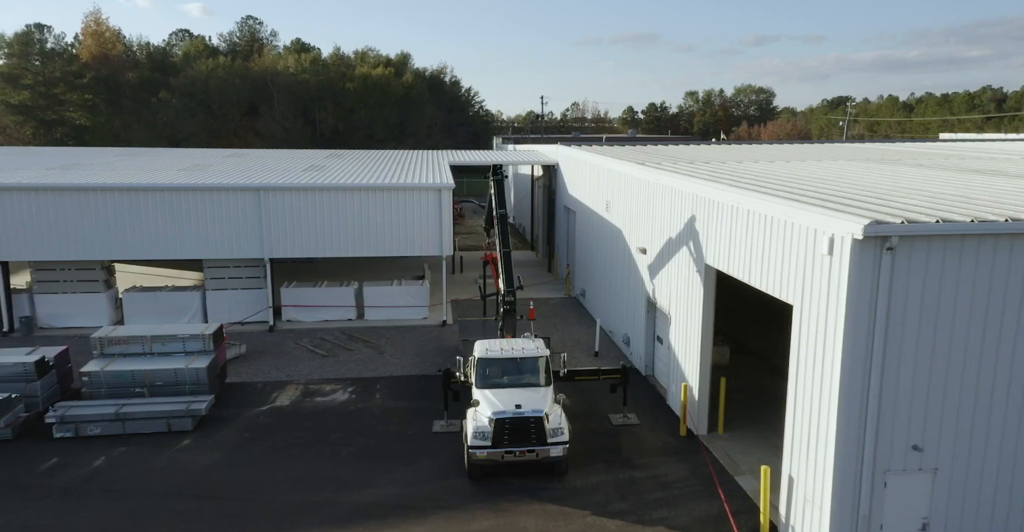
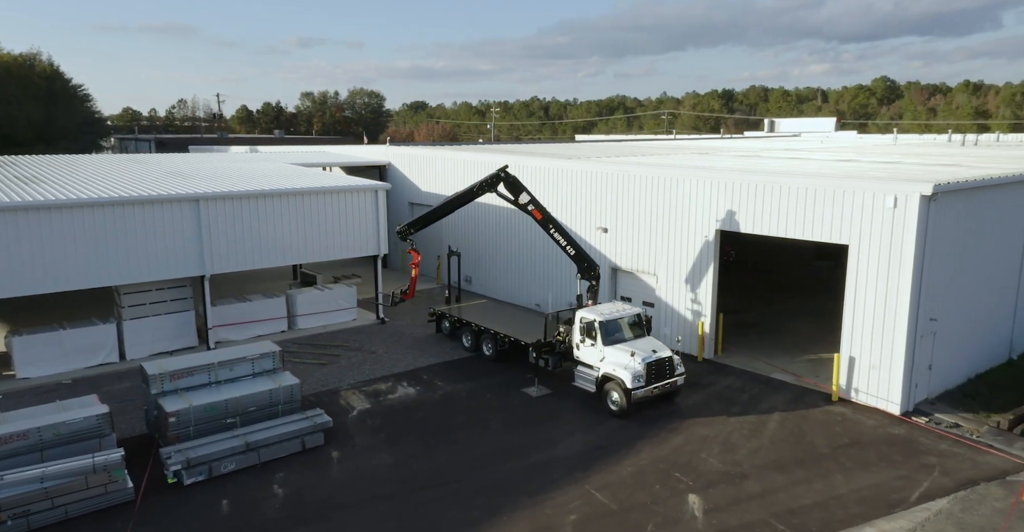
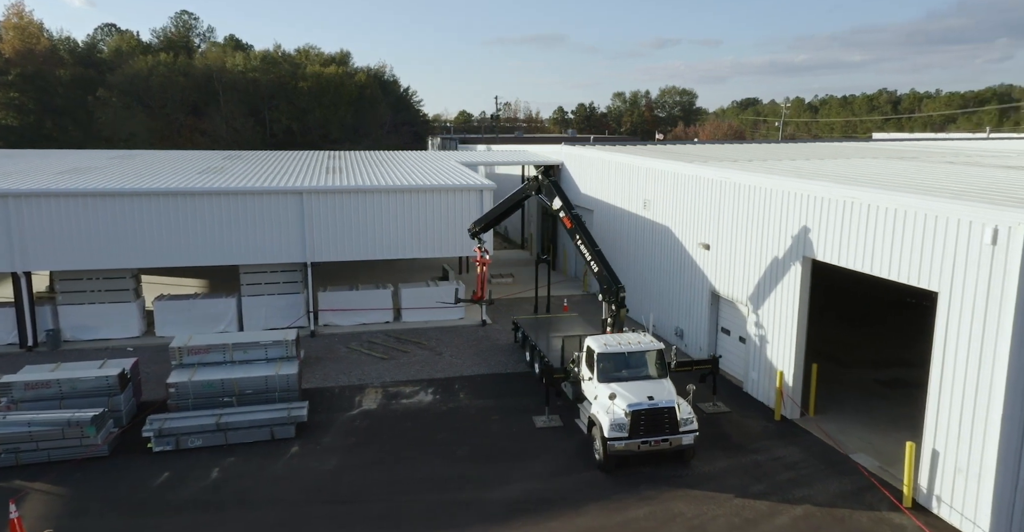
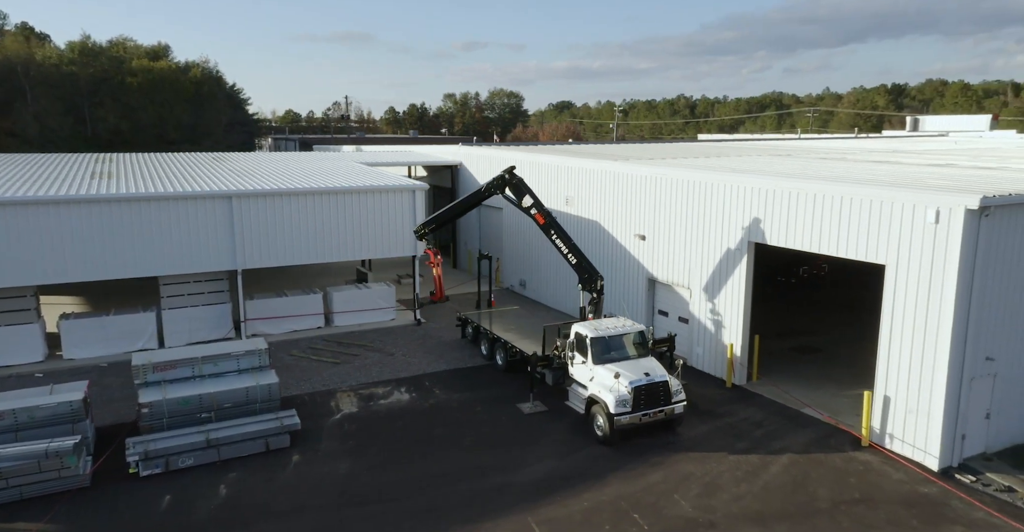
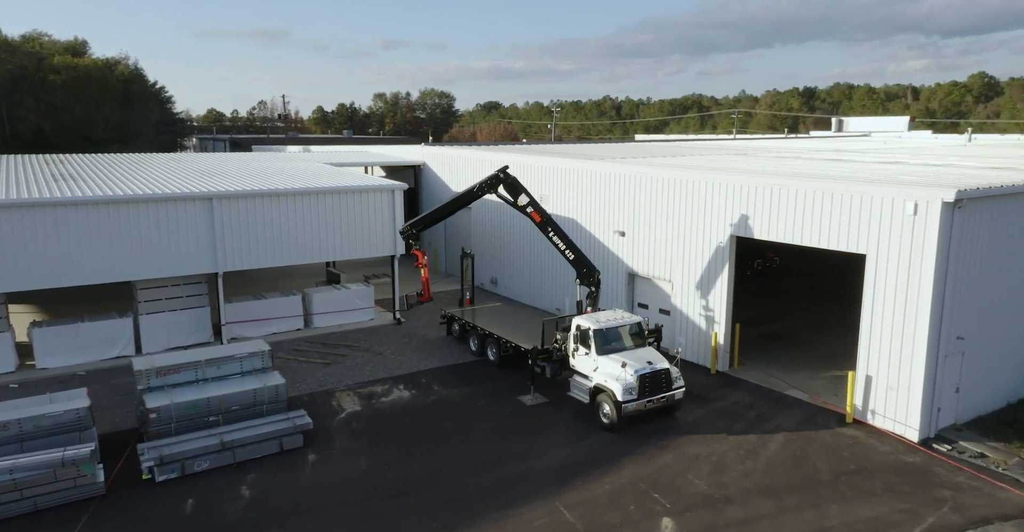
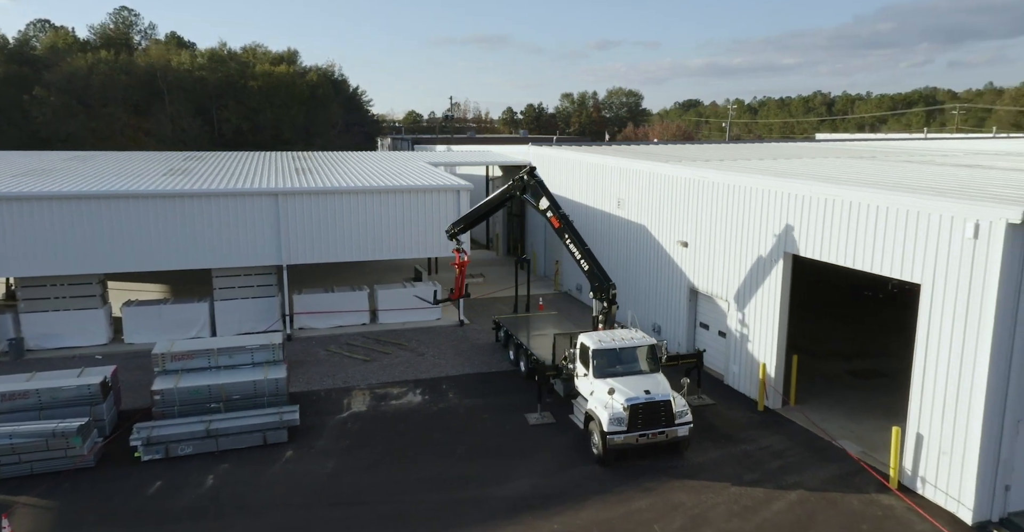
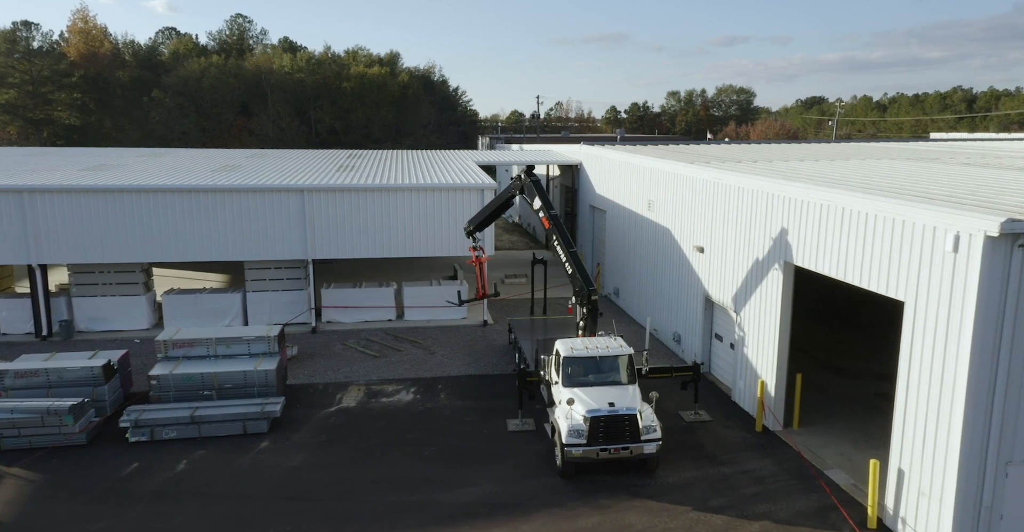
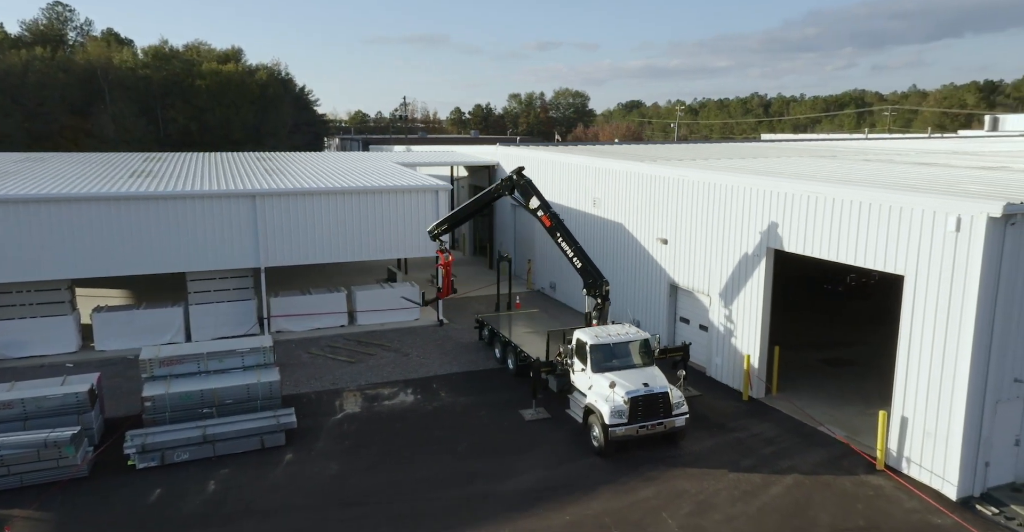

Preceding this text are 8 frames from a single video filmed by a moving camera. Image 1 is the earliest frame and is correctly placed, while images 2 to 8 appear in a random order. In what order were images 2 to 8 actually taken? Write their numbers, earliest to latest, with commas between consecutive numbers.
7, 3, 6, 8, 4, 5, 2
